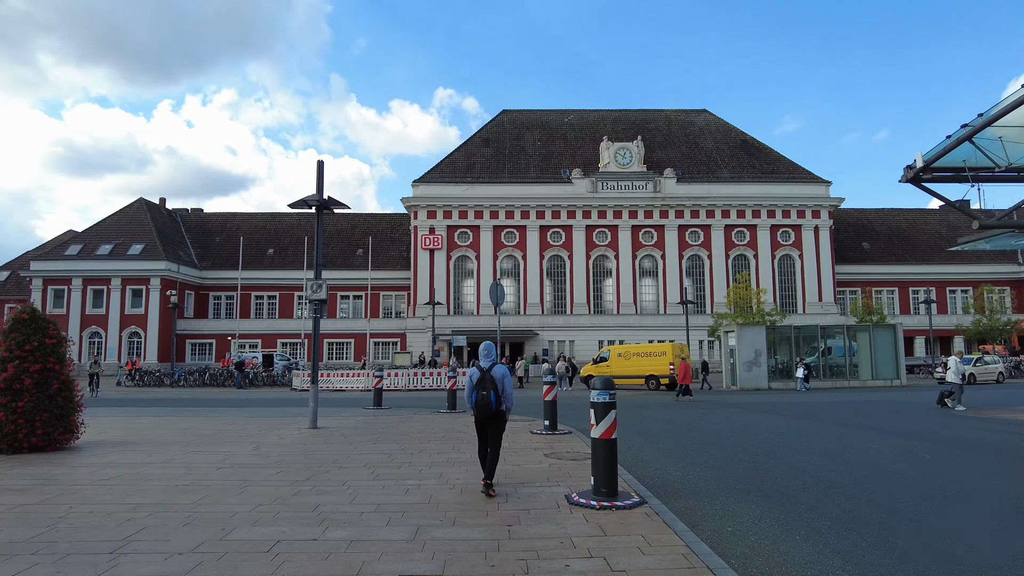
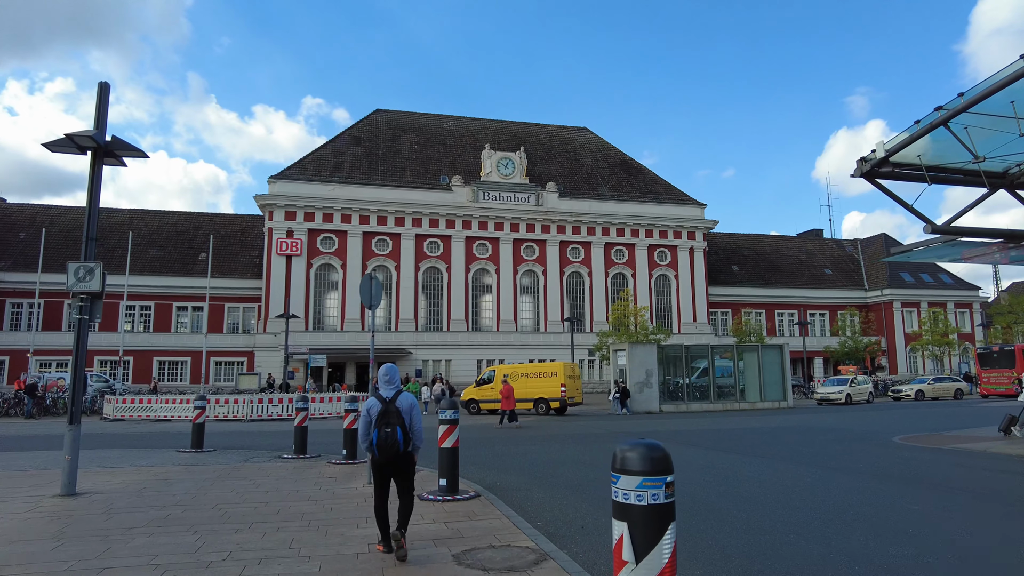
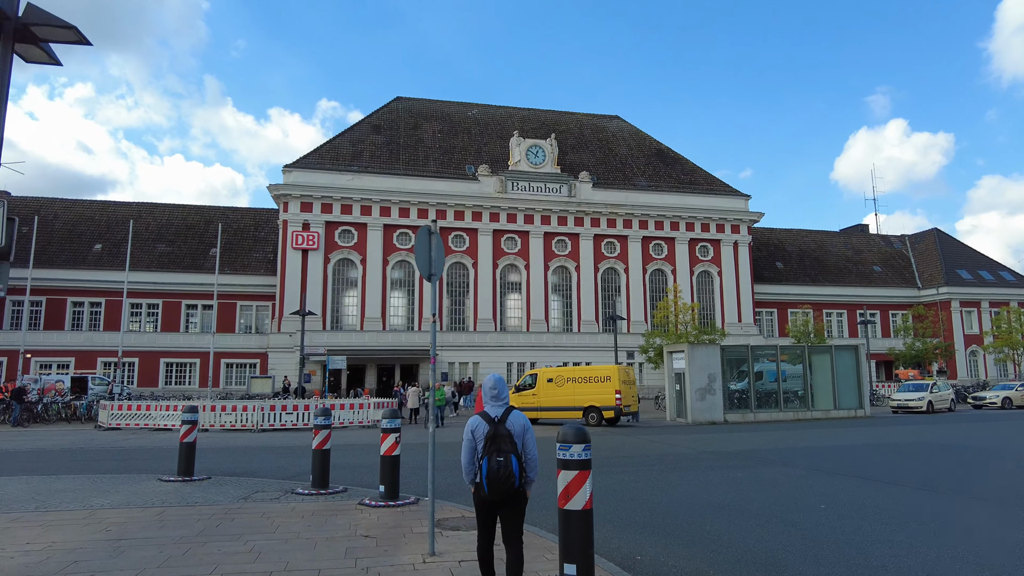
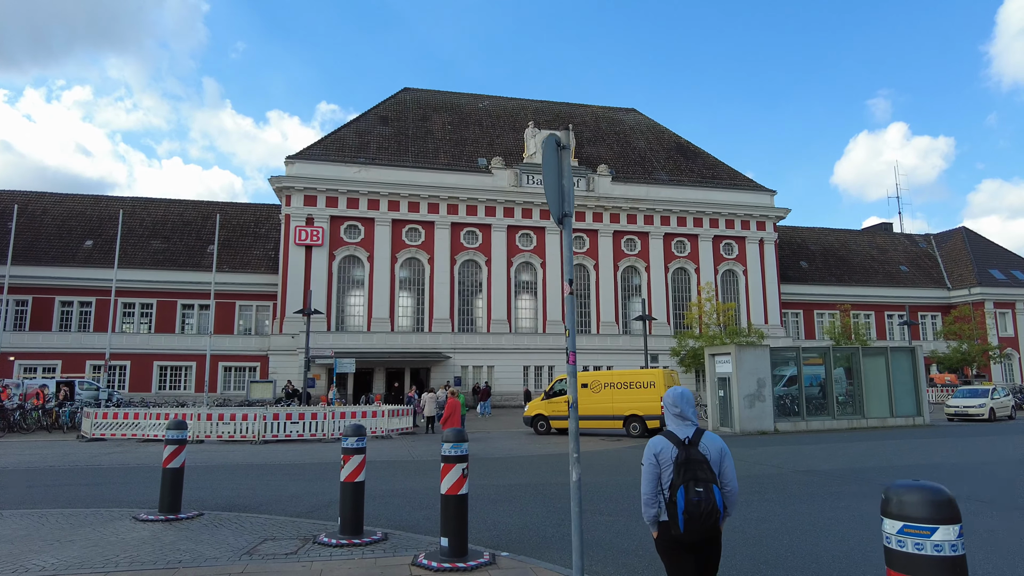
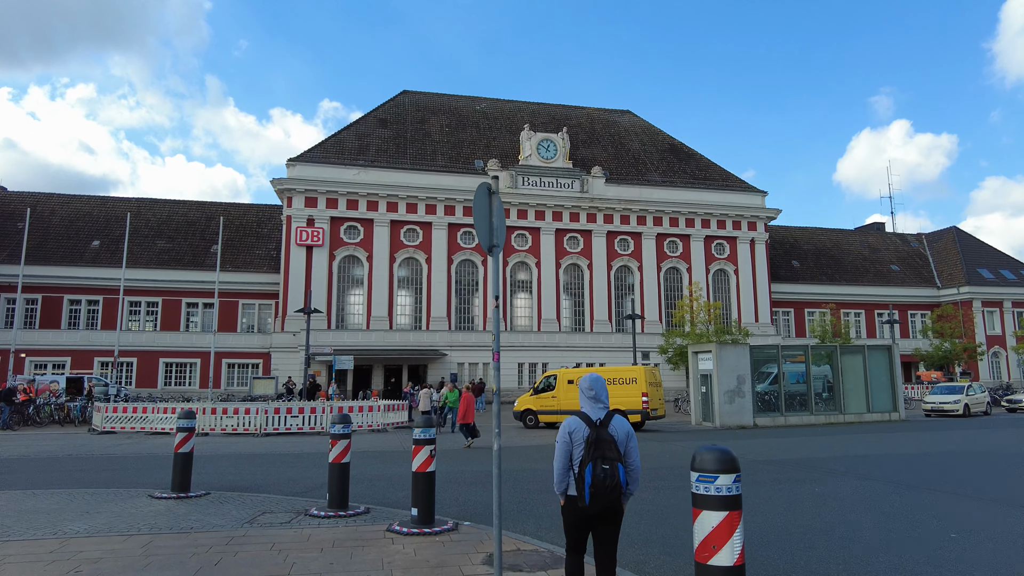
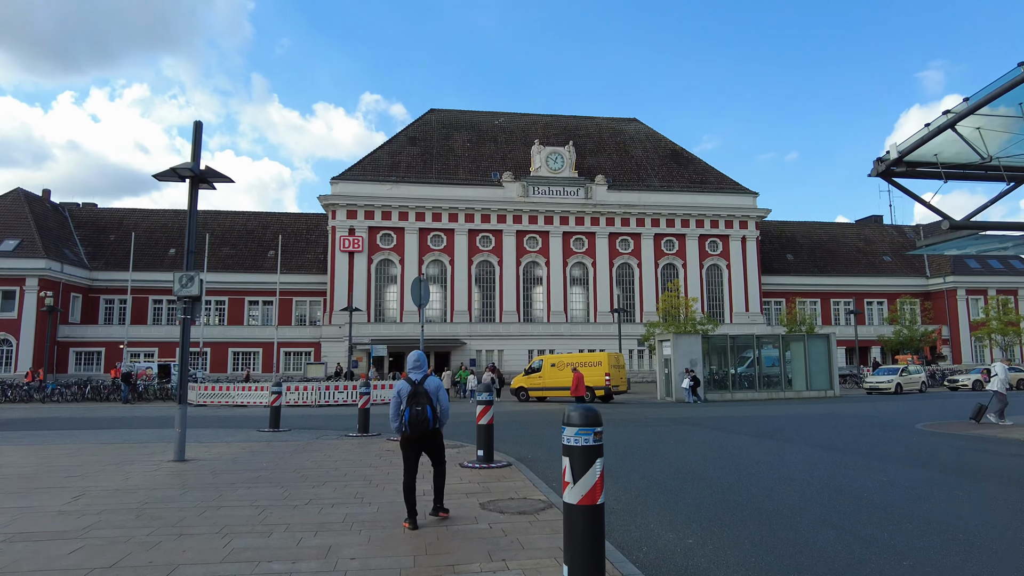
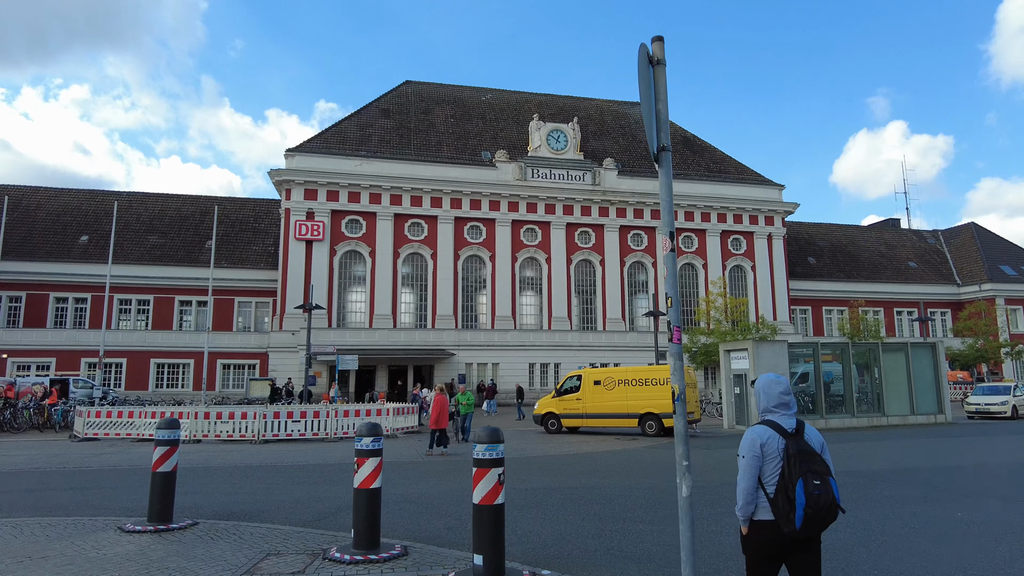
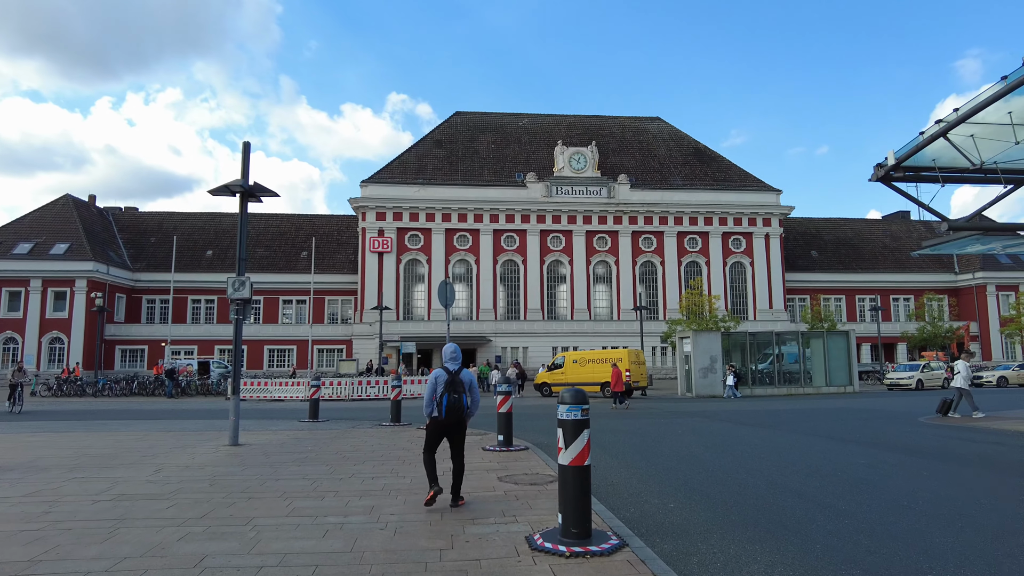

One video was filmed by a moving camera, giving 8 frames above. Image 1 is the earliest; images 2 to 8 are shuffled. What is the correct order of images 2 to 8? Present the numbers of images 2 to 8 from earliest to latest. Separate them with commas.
8, 6, 2, 3, 5, 4, 7
